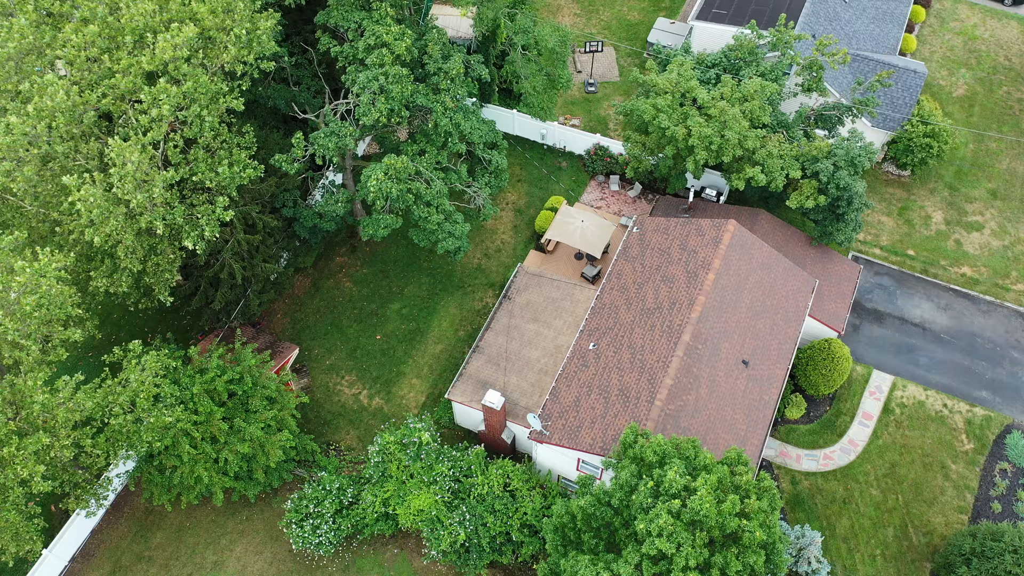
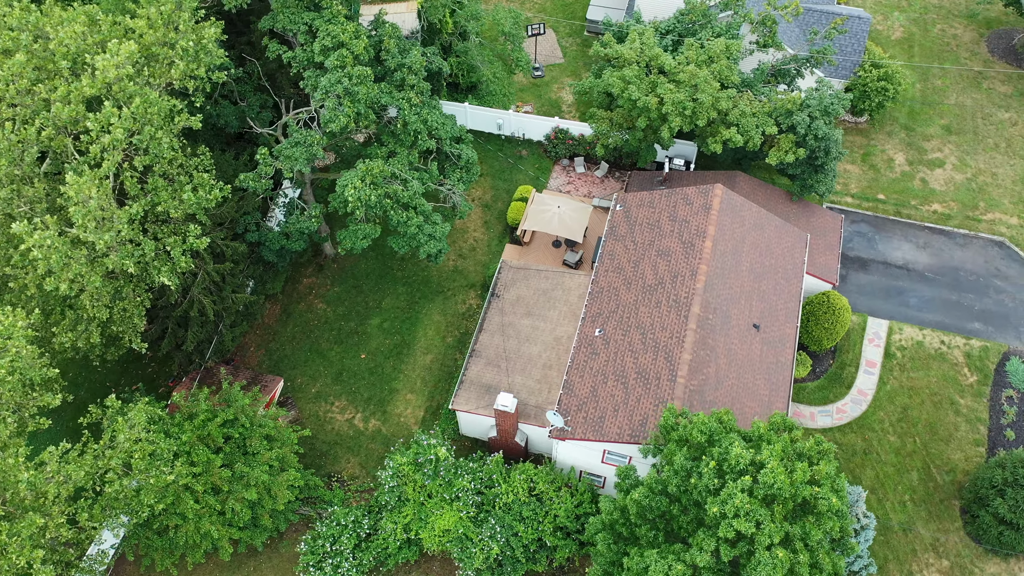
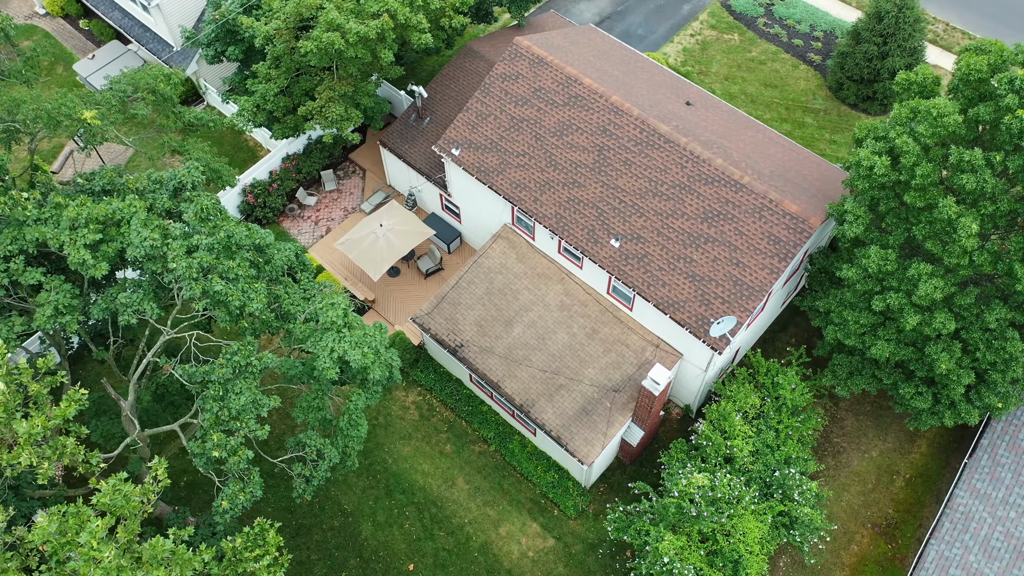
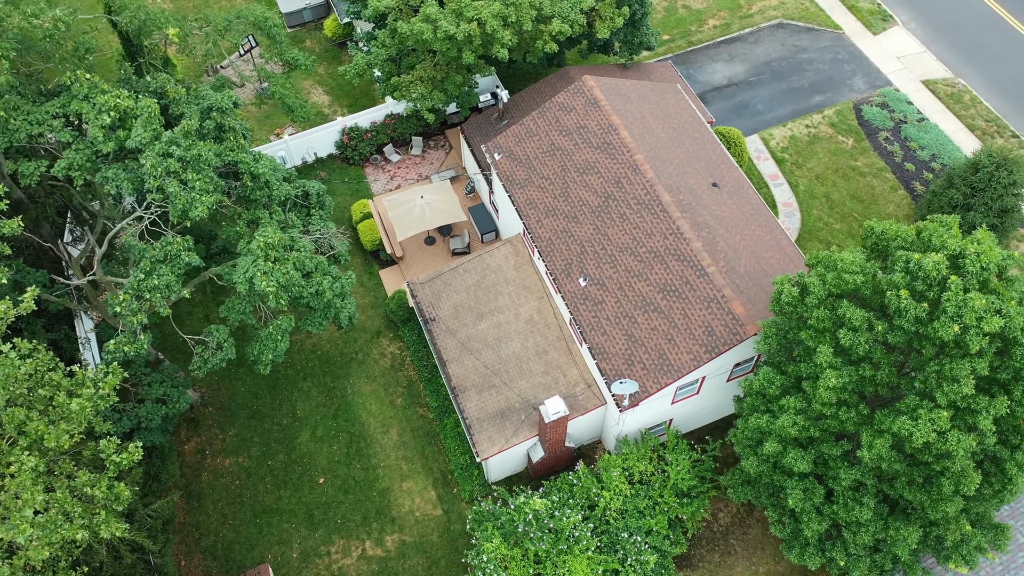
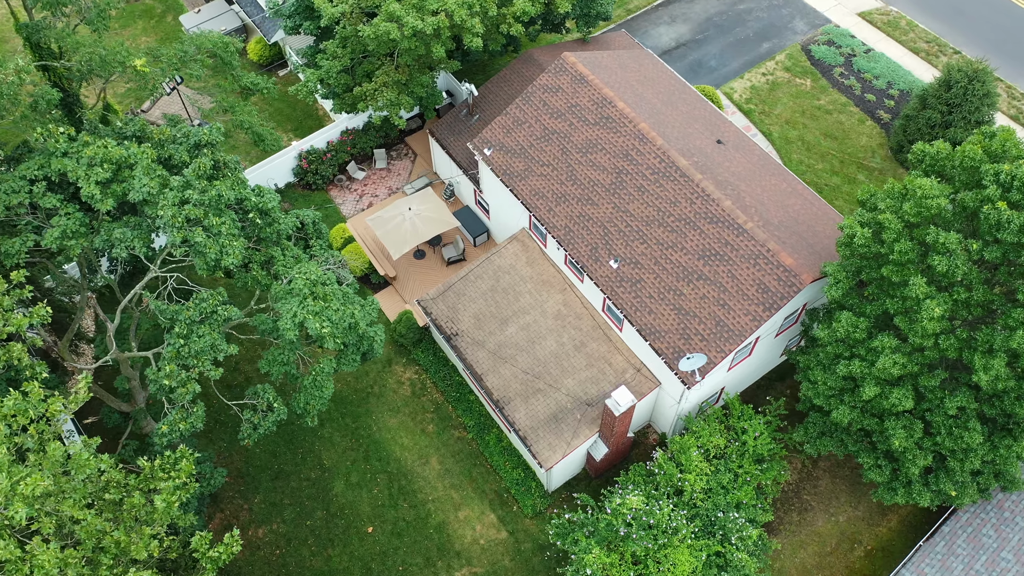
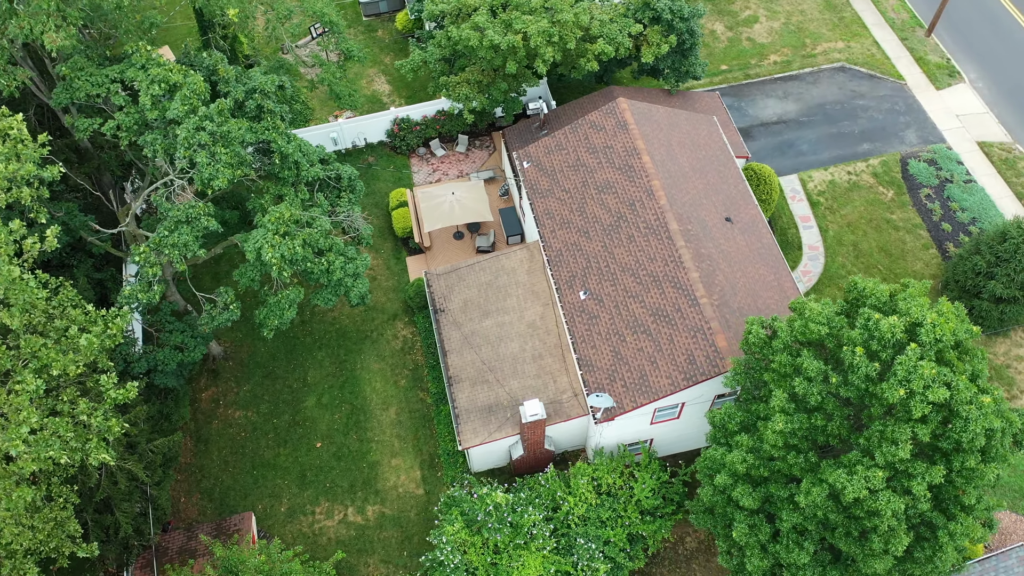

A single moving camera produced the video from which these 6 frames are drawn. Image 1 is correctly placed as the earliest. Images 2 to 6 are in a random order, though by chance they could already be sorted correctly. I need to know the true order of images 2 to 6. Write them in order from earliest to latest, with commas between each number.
2, 6, 4, 5, 3
